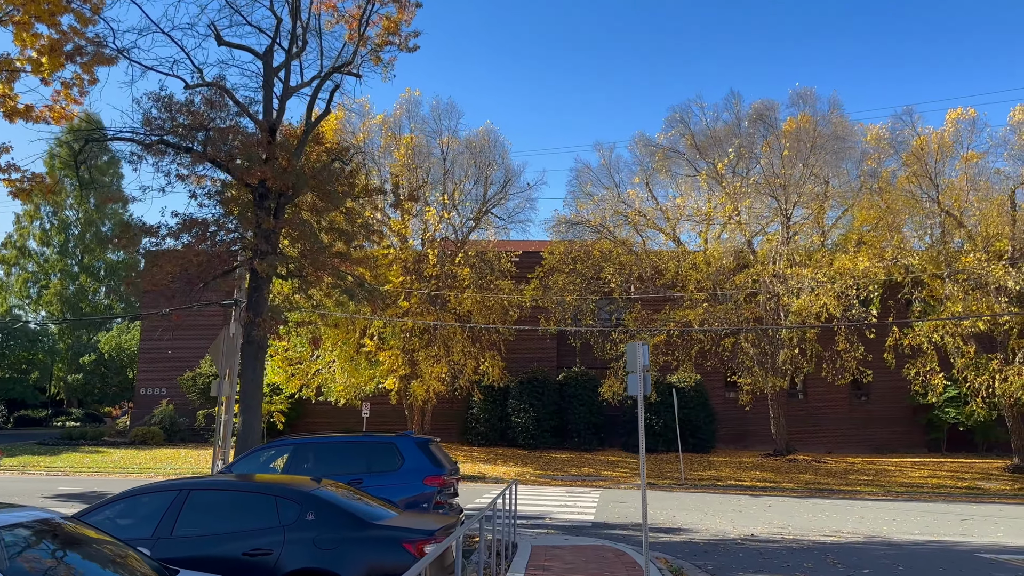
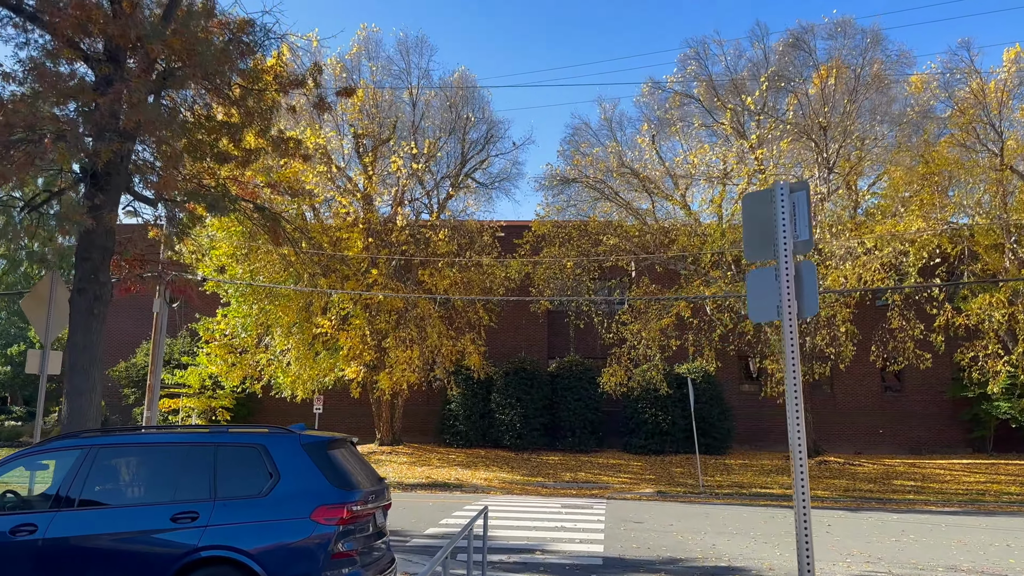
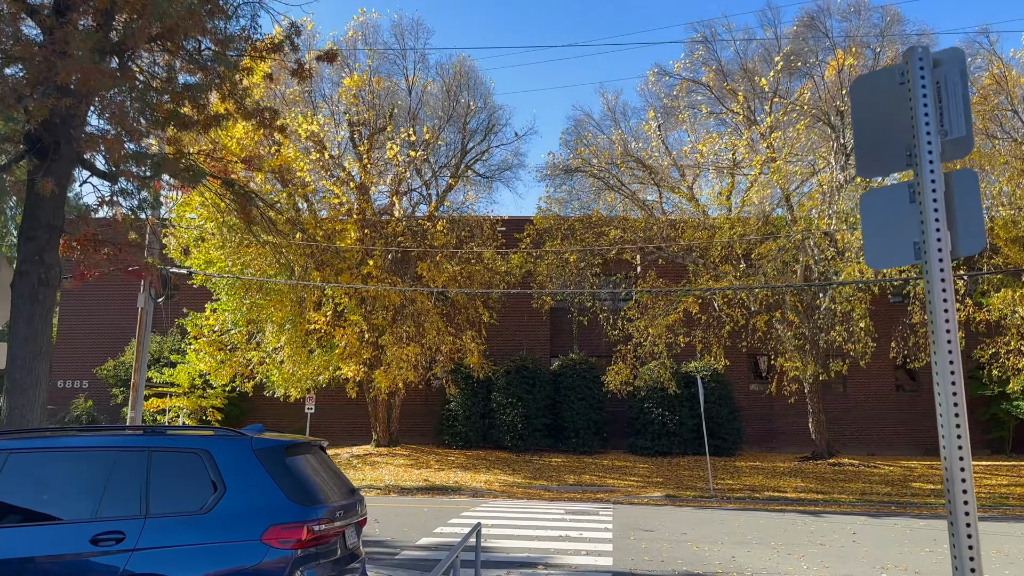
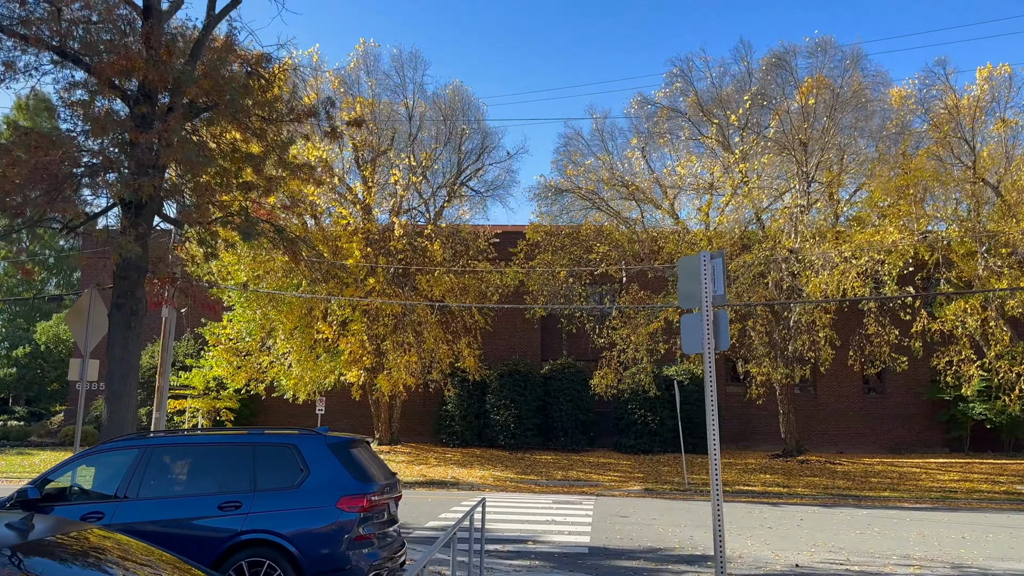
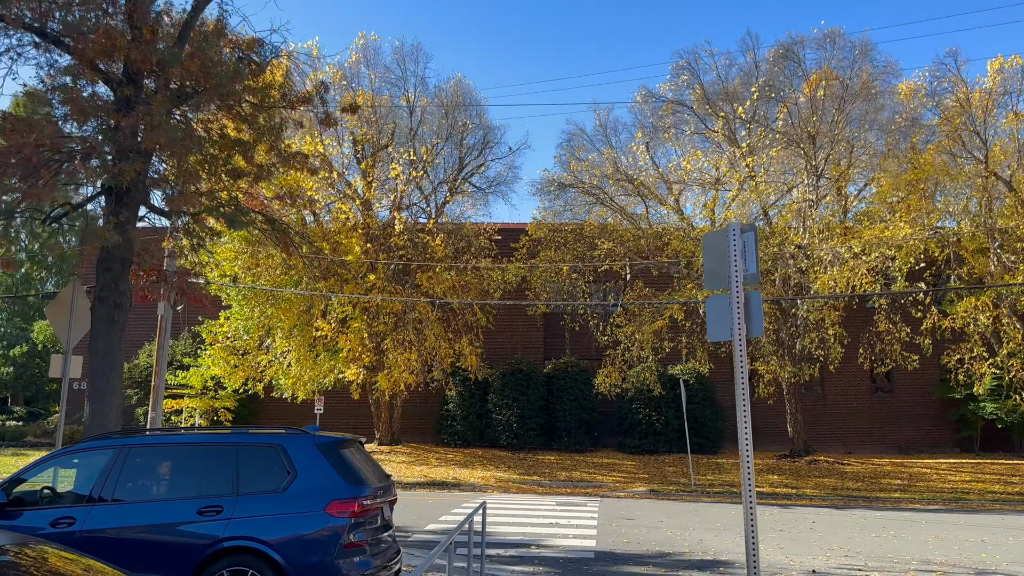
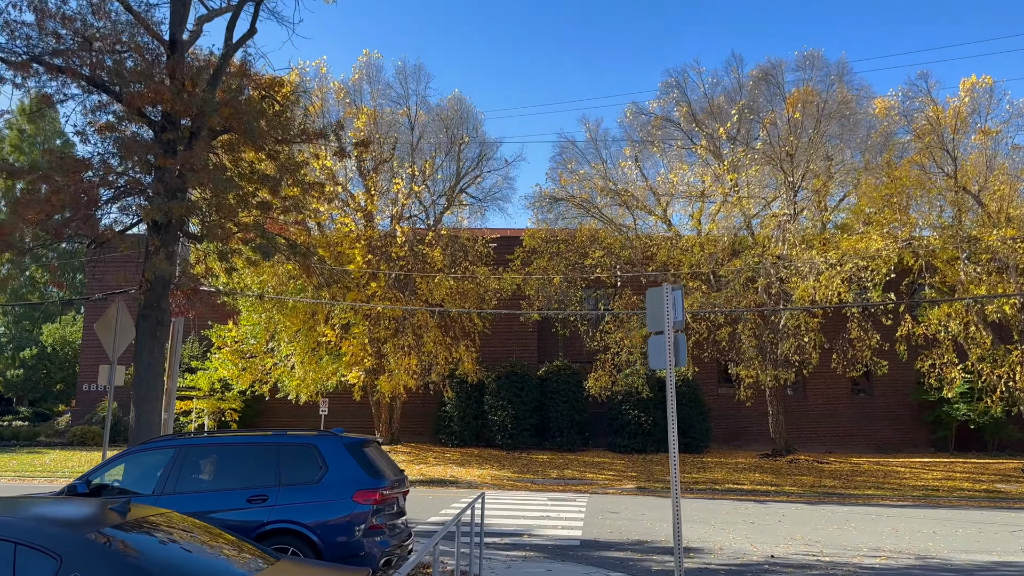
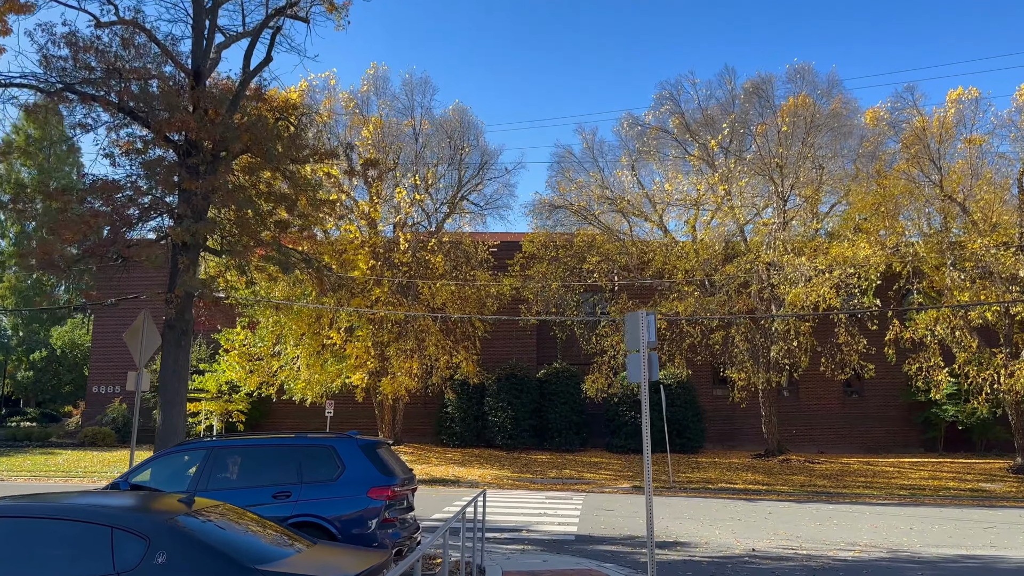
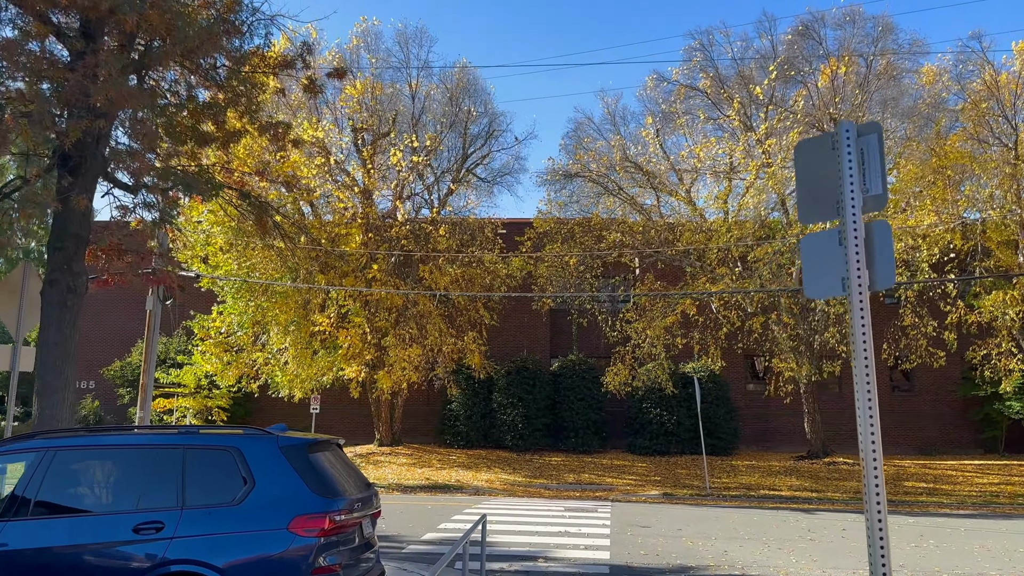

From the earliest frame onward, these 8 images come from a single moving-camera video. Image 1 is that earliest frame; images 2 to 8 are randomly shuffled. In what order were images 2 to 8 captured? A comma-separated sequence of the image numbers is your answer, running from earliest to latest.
7, 6, 4, 5, 2, 8, 3
